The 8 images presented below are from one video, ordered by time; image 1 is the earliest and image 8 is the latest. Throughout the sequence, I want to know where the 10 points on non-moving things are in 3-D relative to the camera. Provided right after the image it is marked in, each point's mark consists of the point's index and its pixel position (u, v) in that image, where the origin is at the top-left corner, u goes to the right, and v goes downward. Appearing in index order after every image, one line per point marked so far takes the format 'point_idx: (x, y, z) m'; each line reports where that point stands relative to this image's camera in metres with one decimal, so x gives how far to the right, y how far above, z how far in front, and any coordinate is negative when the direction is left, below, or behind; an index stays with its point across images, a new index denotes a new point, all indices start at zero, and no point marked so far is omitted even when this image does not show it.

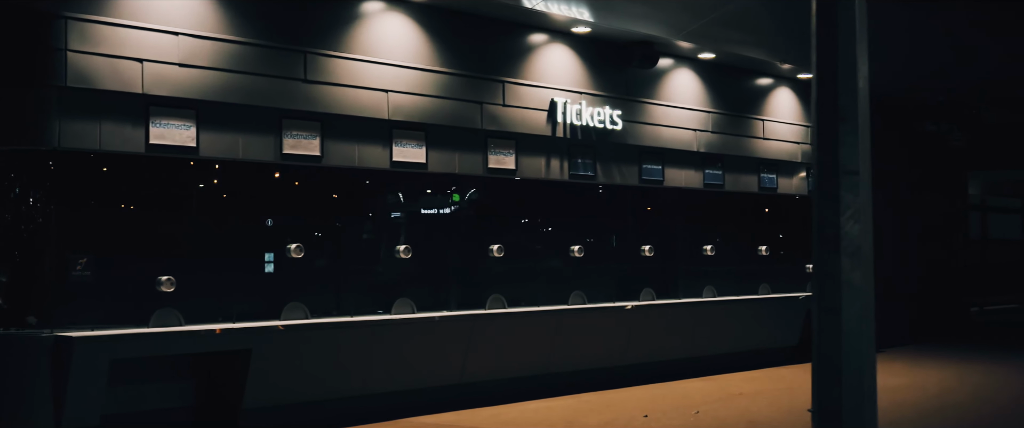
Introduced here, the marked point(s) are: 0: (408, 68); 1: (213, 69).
0: (-0.8, +1.1, +5.9) m
1: (-1.9, +0.9, +4.8) m
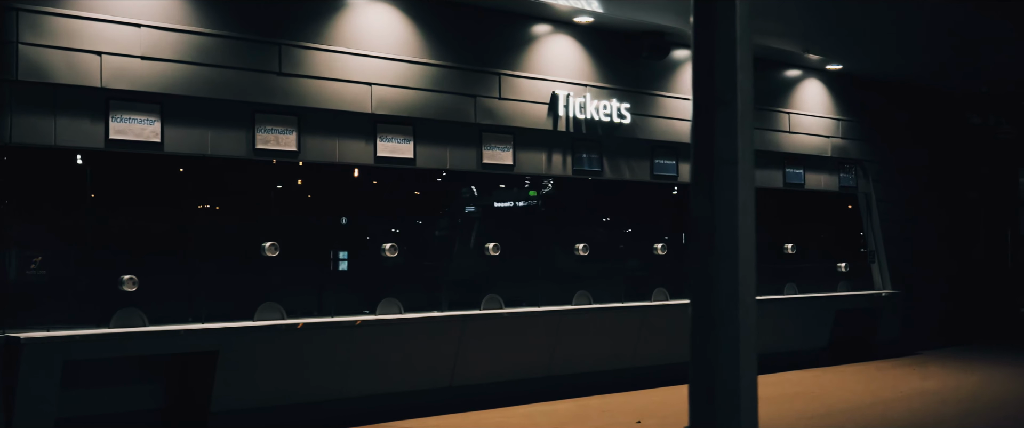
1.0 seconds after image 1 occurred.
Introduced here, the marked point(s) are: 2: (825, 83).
0: (-0.9, +1.1, +5.7) m
1: (-2.1, +0.9, +4.7) m
2: (+4.2, +1.7, +10.2) m
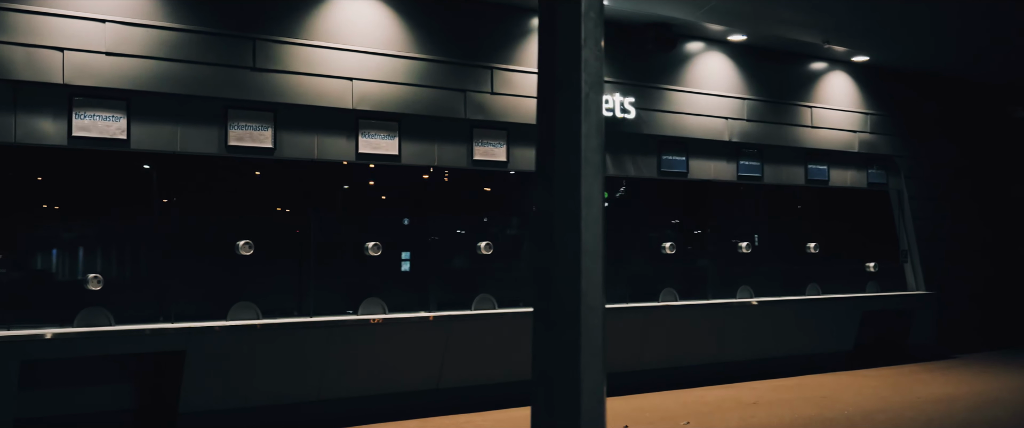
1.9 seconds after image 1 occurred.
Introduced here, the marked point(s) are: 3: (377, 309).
0: (-1.0, +1.2, +5.5) m
1: (-2.2, +0.9, +4.6) m
2: (+4.3, +1.8, +9.8) m
3: (-1.0, -0.7, +5.7) m
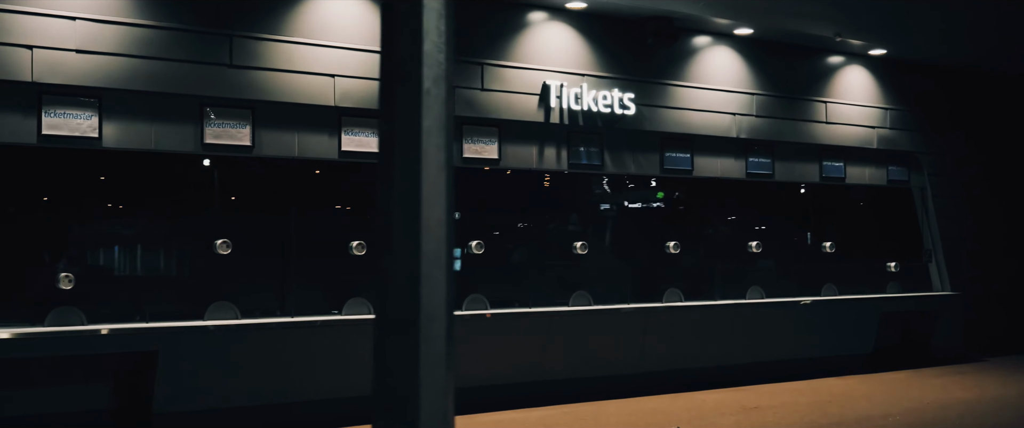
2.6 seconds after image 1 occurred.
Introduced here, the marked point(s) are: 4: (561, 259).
0: (-1.1, +1.2, +5.5) m
1: (-2.4, +0.9, +4.6) m
2: (+4.4, +1.8, +9.5) m
3: (-1.1, -0.7, +5.6) m
4: (+0.4, -0.4, +6.8) m
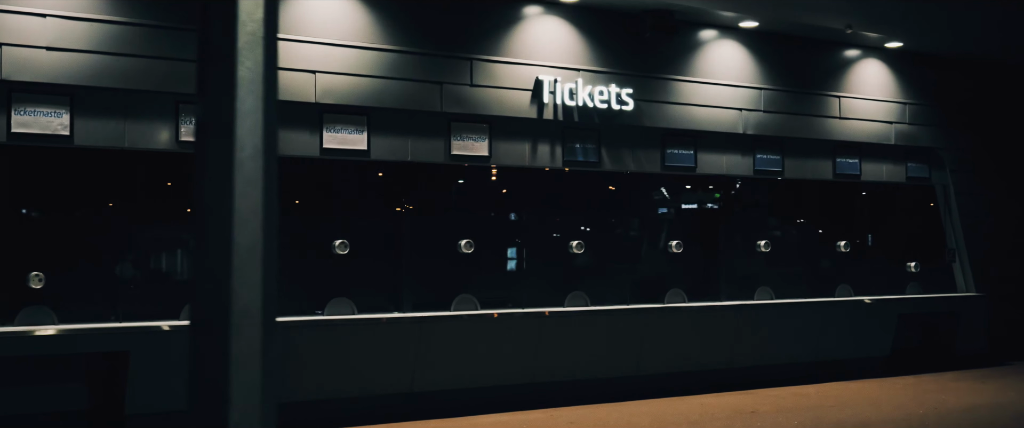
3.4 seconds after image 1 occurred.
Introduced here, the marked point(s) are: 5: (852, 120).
0: (-1.2, +1.2, +5.4) m
1: (-2.5, +1.0, +4.5) m
2: (+4.5, +1.8, +9.2) m
3: (-1.2, -0.7, +5.5) m
4: (+0.4, -0.4, +6.7) m
5: (+3.9, +1.1, +8.9) m
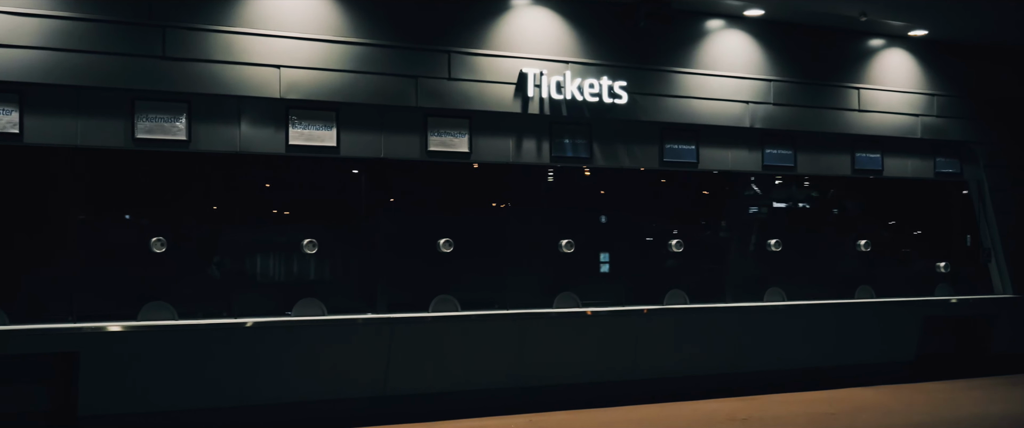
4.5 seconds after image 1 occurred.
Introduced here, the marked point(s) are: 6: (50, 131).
0: (-1.4, +1.2, +5.2) m
1: (-2.7, +1.0, +4.5) m
2: (+4.5, +1.8, +8.7) m
3: (-1.4, -0.7, +5.3) m
4: (+0.3, -0.4, +6.4) m
5: (+3.9, +1.1, +8.4) m
6: (-2.7, +0.5, +4.6) m
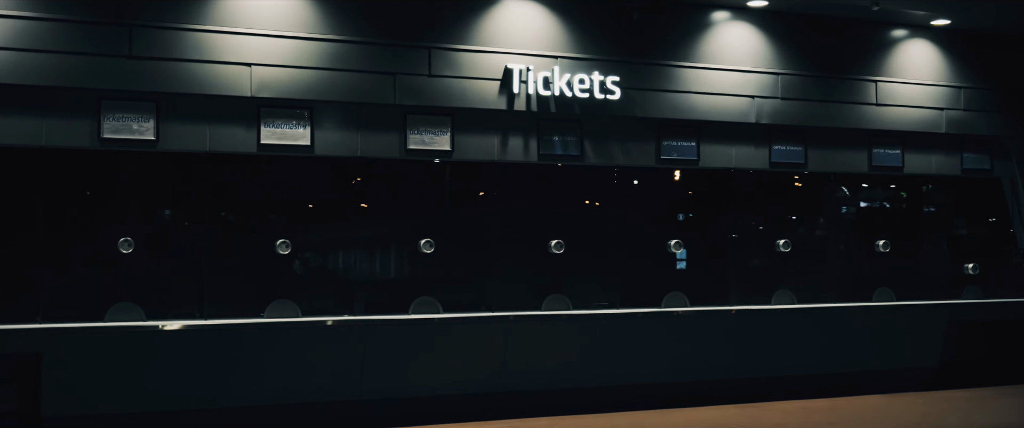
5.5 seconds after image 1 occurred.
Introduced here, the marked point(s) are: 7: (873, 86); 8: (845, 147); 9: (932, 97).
0: (-1.6, +1.2, +5.2) m
1: (-3.0, +1.0, +4.5) m
2: (+4.5, +1.9, +8.3) m
3: (-1.5, -0.7, +5.3) m
4: (+0.2, -0.4, +6.3) m
5: (+3.9, +1.1, +8.0) m
6: (-2.9, +0.5, +4.6) m
7: (+3.7, +1.3, +7.9) m
8: (+3.4, +0.7, +7.9) m
9: (+4.4, +1.3, +8.2) m
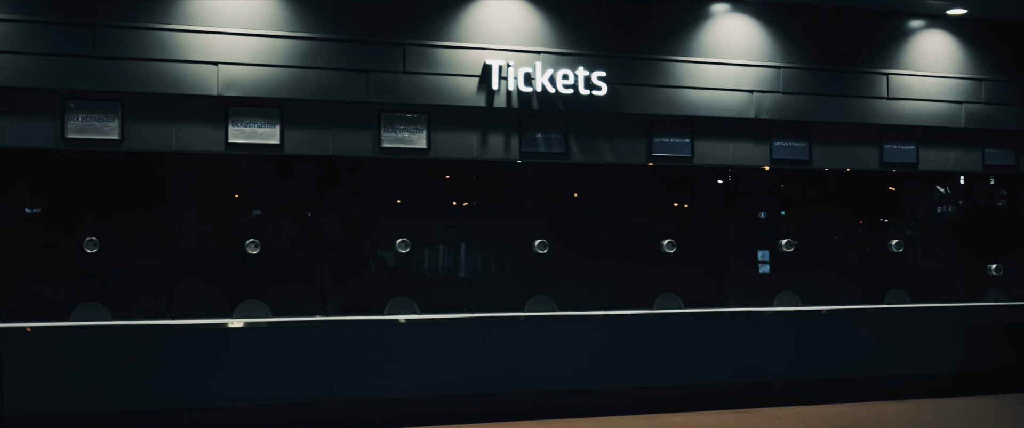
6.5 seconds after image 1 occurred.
0: (-1.8, +1.2, +5.1) m
1: (-3.2, +1.0, +4.5) m
2: (+4.5, +1.9, +7.9) m
3: (-1.7, -0.7, +5.2) m
4: (0.0, -0.3, +6.1) m
5: (+3.9, +1.1, +7.7) m
6: (-3.1, +0.5, +4.6) m
7: (+3.6, +1.3, +7.6) m
8: (+3.4, +0.7, +7.6) m
9: (+4.4, +1.3, +7.8) m
